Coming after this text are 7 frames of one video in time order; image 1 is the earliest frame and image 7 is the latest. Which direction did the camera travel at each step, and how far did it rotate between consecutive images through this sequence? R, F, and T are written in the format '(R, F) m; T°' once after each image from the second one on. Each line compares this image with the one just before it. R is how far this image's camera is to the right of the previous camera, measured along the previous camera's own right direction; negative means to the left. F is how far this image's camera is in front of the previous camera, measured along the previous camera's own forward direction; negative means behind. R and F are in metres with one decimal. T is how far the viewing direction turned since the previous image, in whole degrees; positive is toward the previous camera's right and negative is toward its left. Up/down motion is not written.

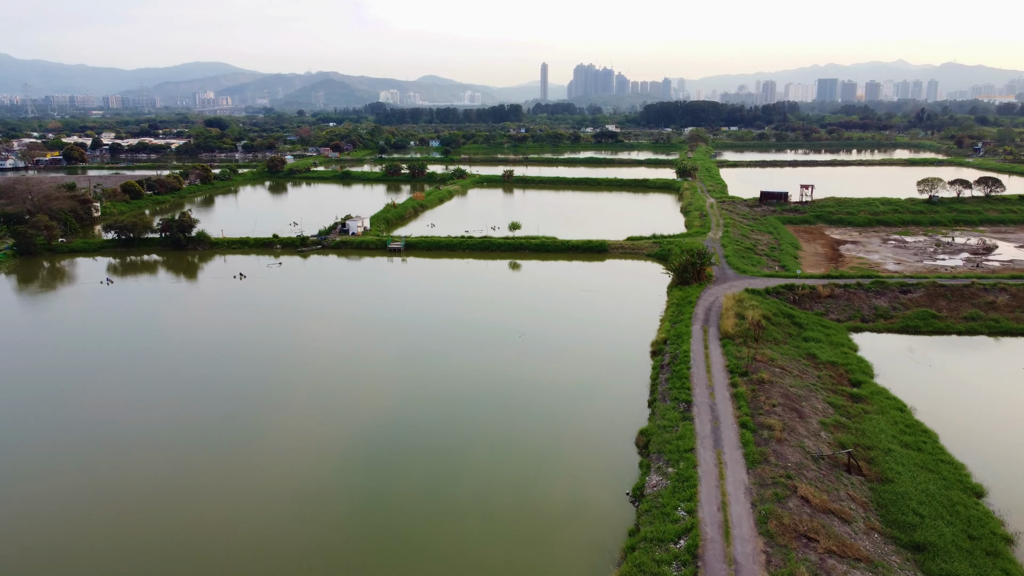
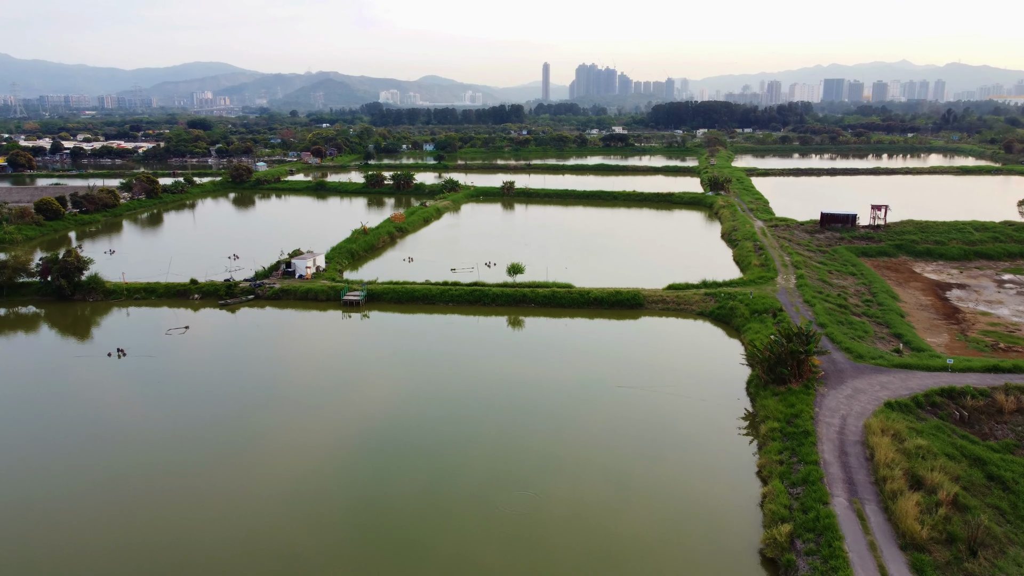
(0.0, +5.9) m; 0°
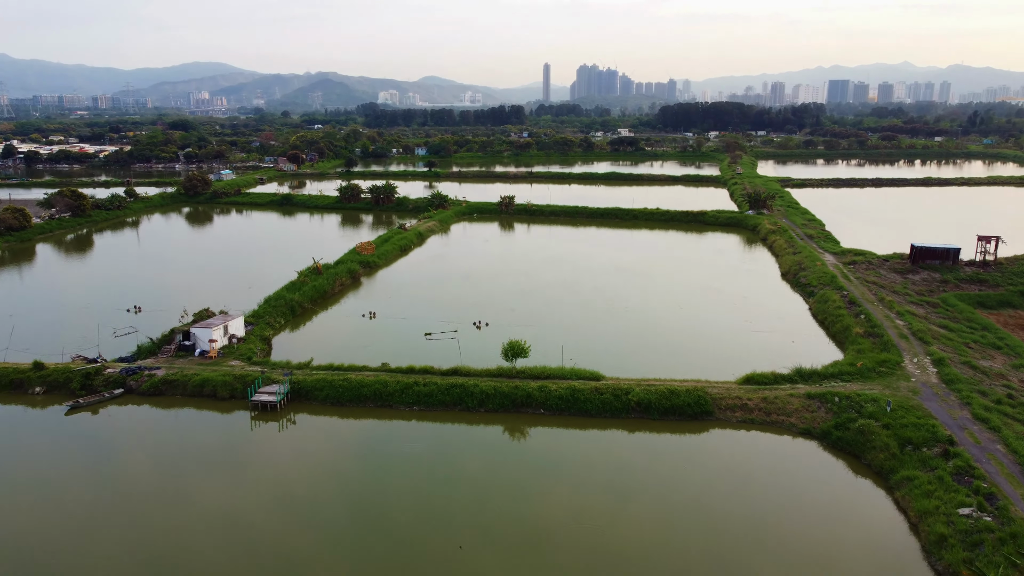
(0.0, +5.6) m; 0°
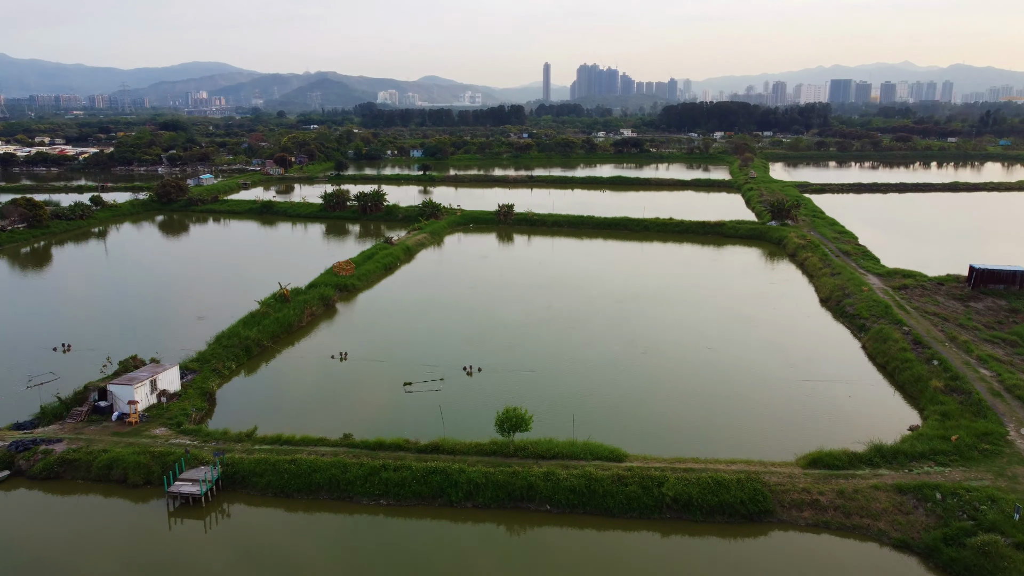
(0.0, +2.5) m; 0°
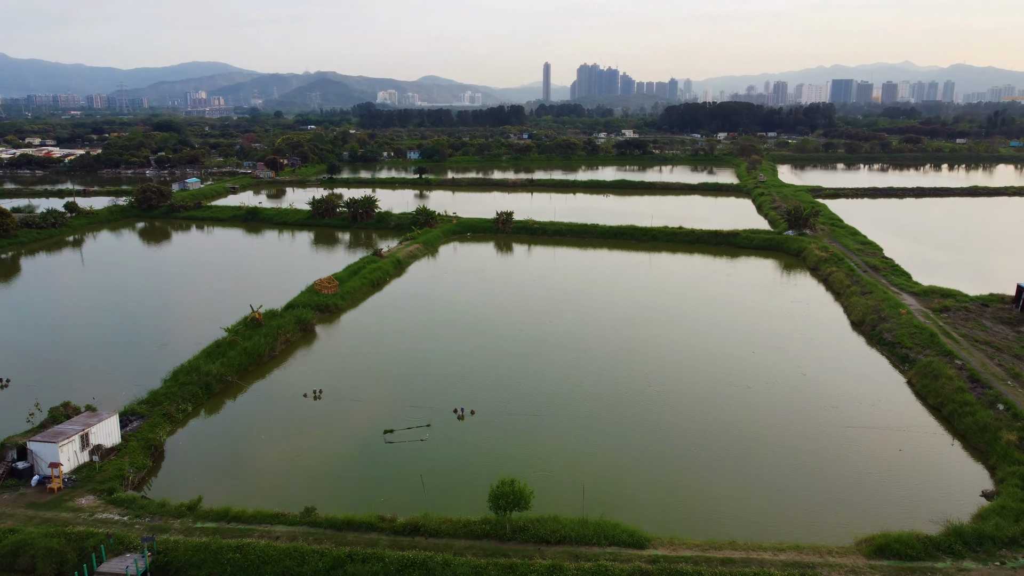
(0.0, +1.6) m; 0°
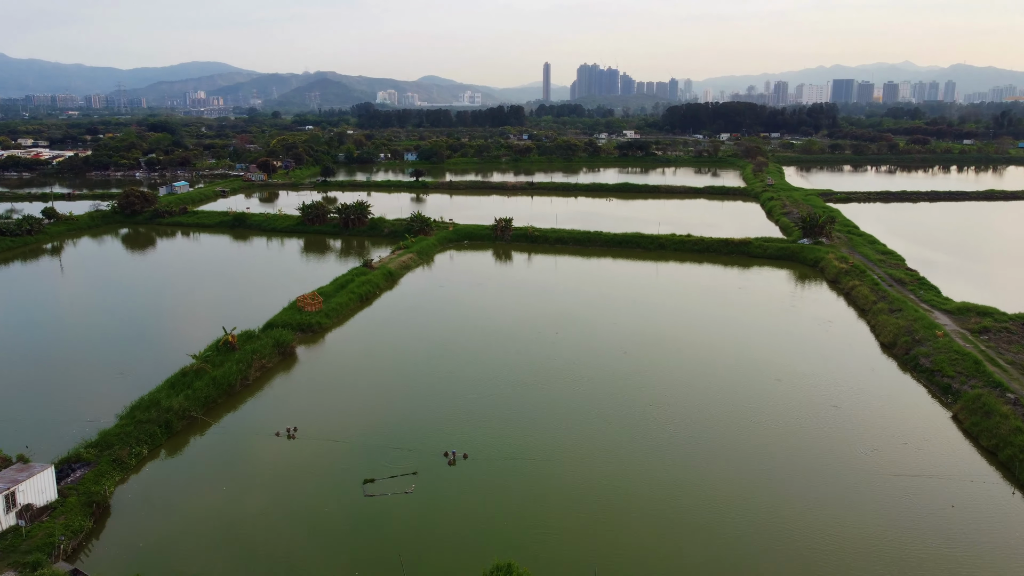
(0.0, +1.2) m; 0°
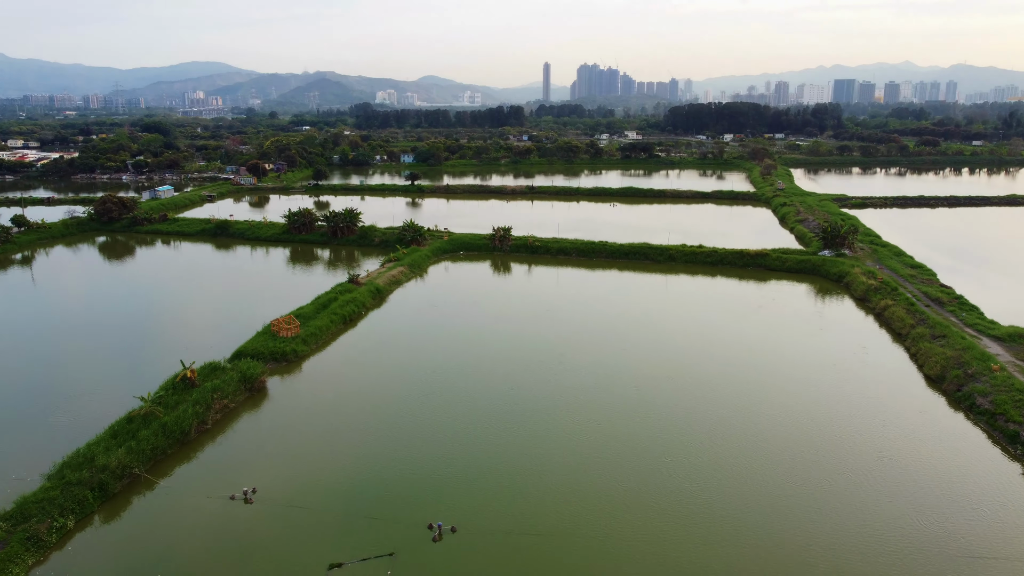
(0.0, +1.5) m; 0°
